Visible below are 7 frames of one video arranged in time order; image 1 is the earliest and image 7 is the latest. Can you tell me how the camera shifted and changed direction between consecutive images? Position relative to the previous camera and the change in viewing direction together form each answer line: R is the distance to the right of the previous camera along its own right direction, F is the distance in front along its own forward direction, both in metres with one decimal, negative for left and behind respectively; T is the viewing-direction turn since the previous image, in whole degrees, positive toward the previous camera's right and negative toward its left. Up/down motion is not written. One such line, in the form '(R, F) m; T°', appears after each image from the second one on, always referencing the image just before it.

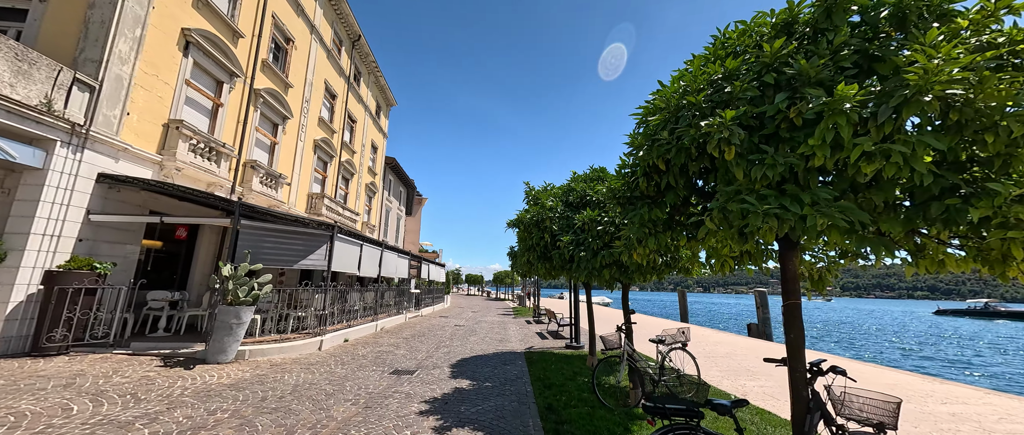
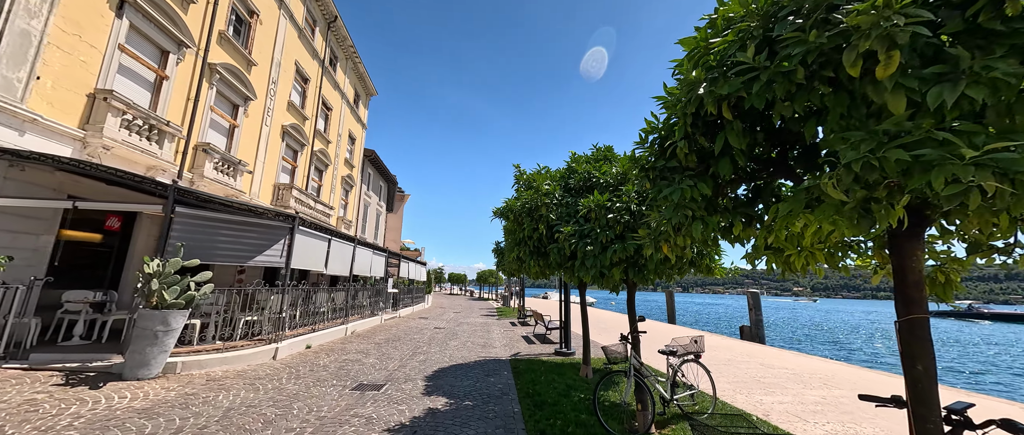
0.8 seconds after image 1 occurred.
(0.0, +1.0) m; +3°
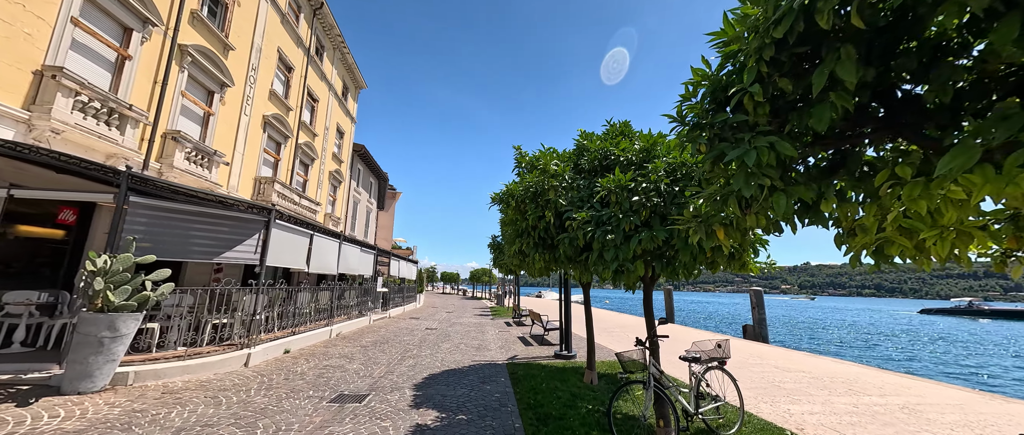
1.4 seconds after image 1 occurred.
(-0.1, +0.7) m; +1°
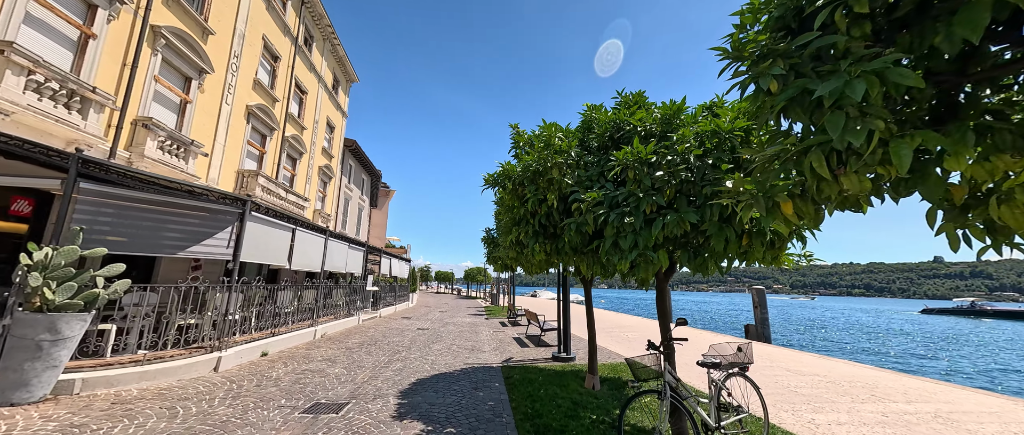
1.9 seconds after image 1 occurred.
(0.0, +0.6) m; +1°
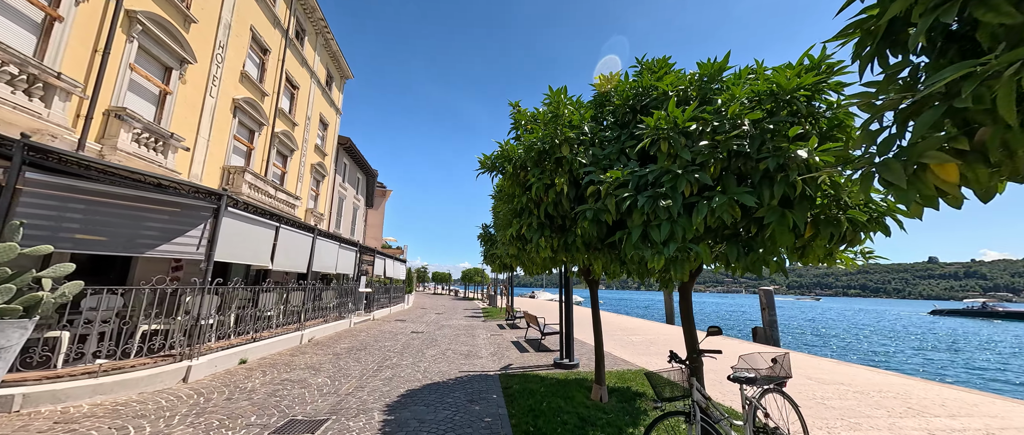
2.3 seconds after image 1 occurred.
(0.0, +0.6) m; 0°
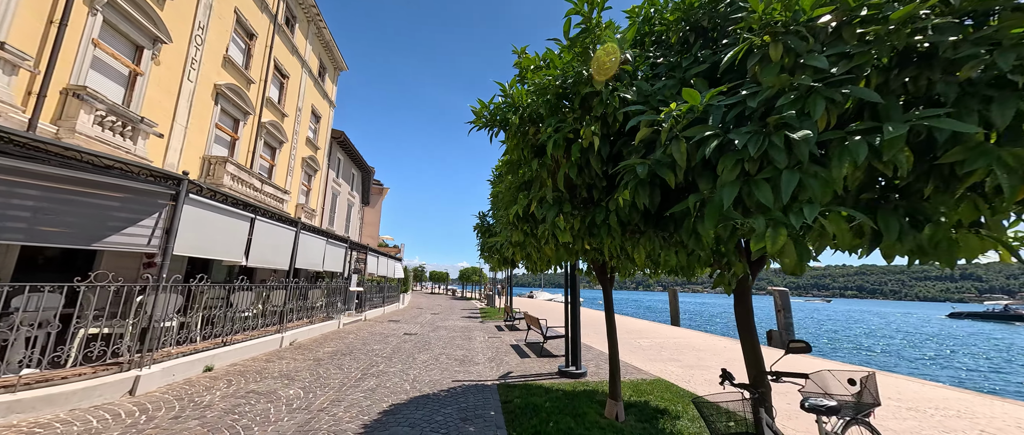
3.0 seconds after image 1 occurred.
(0.0, +0.9) m; 0°
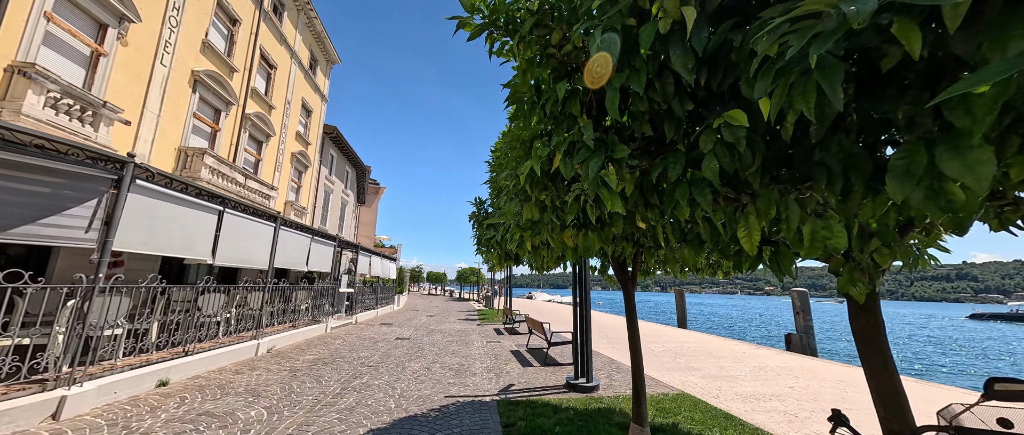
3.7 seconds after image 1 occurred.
(-0.1, +0.9) m; 0°
